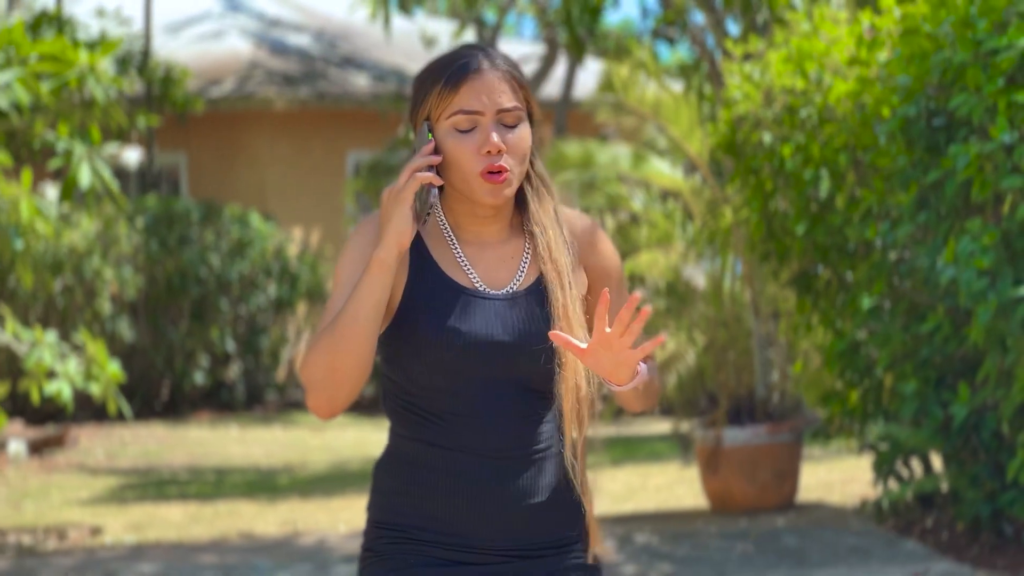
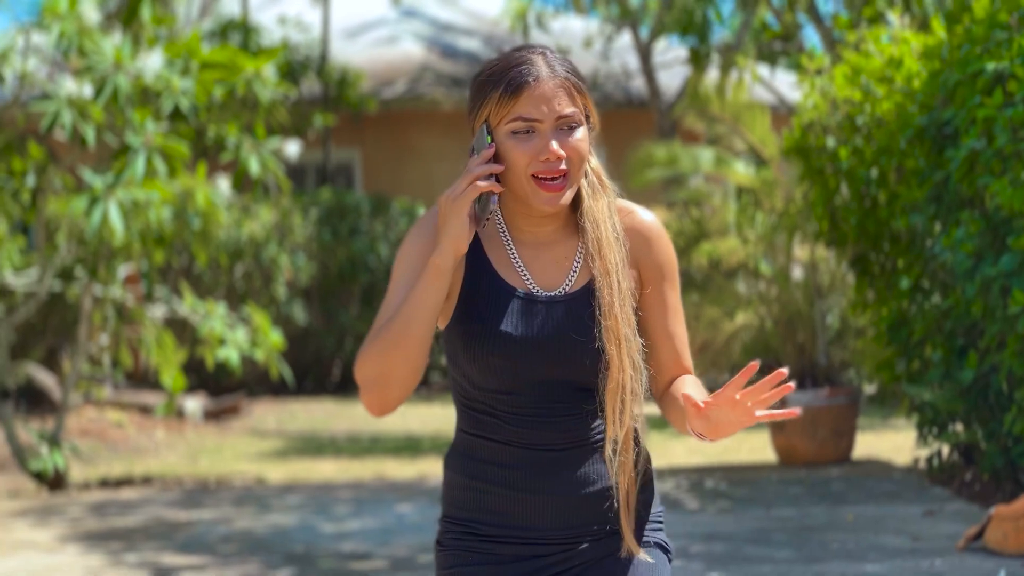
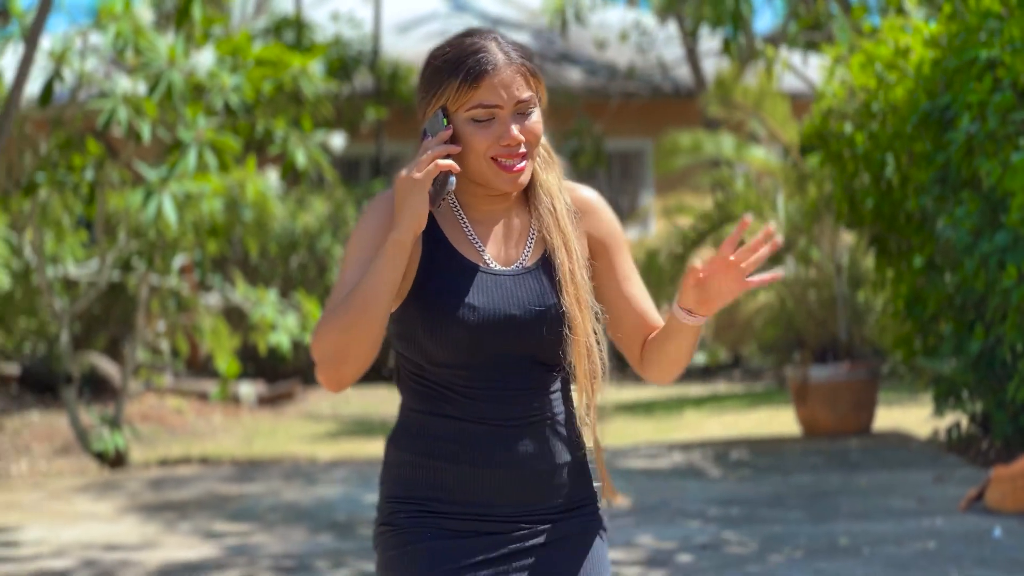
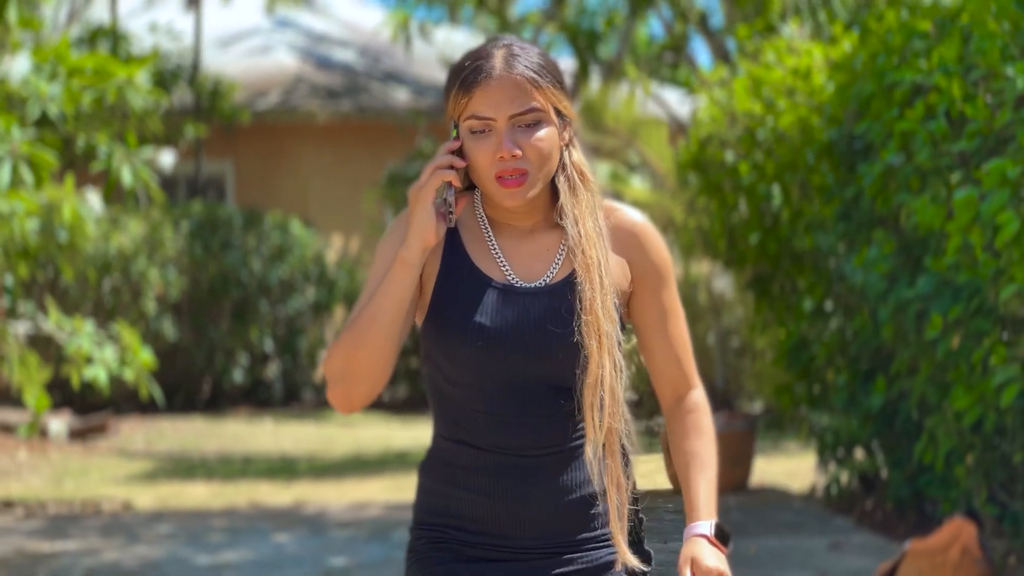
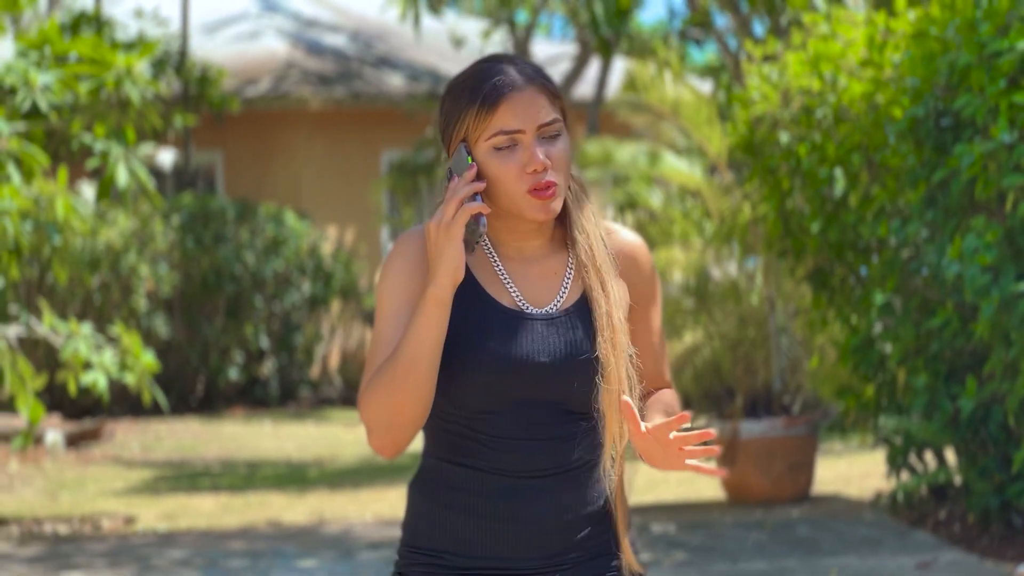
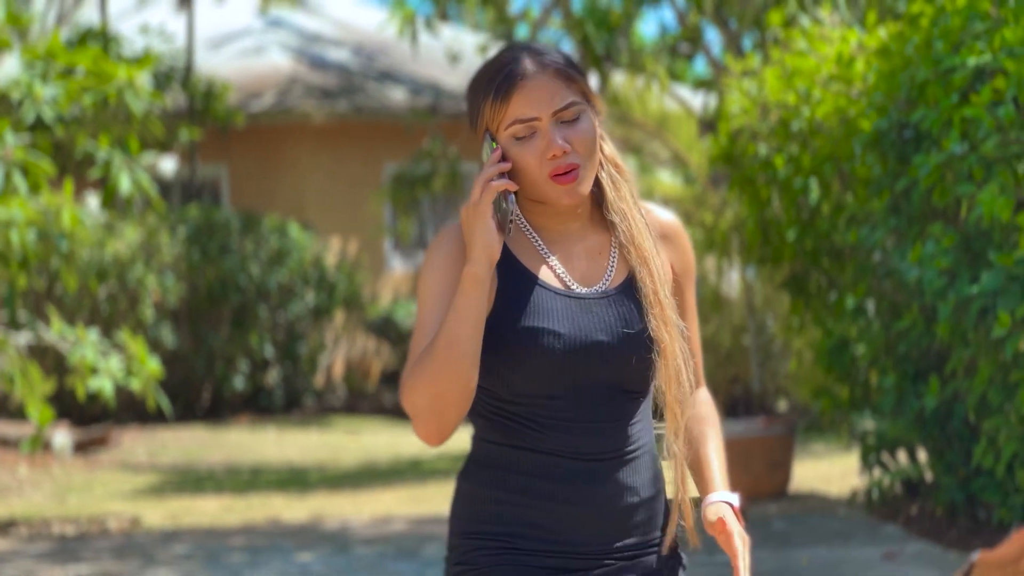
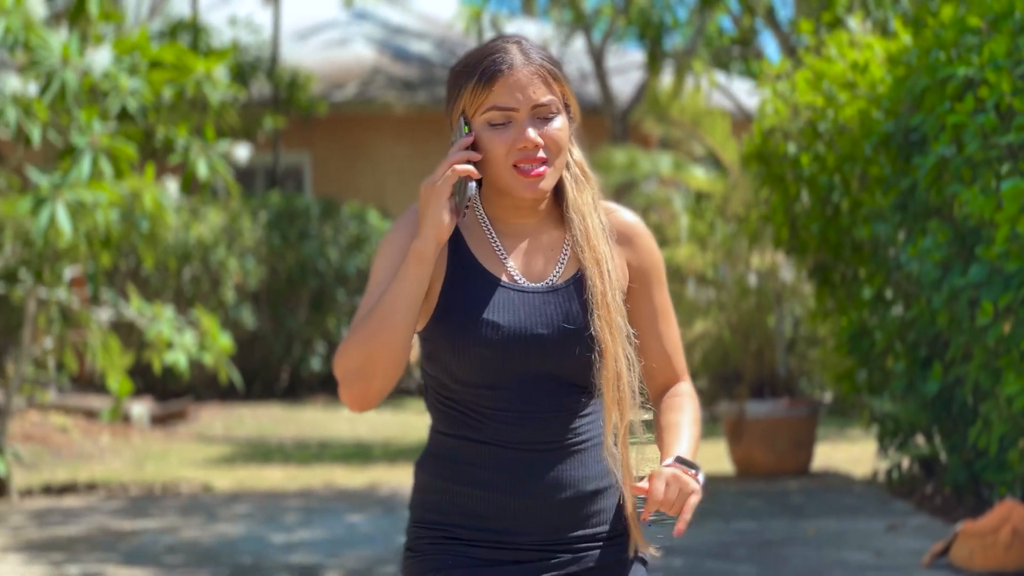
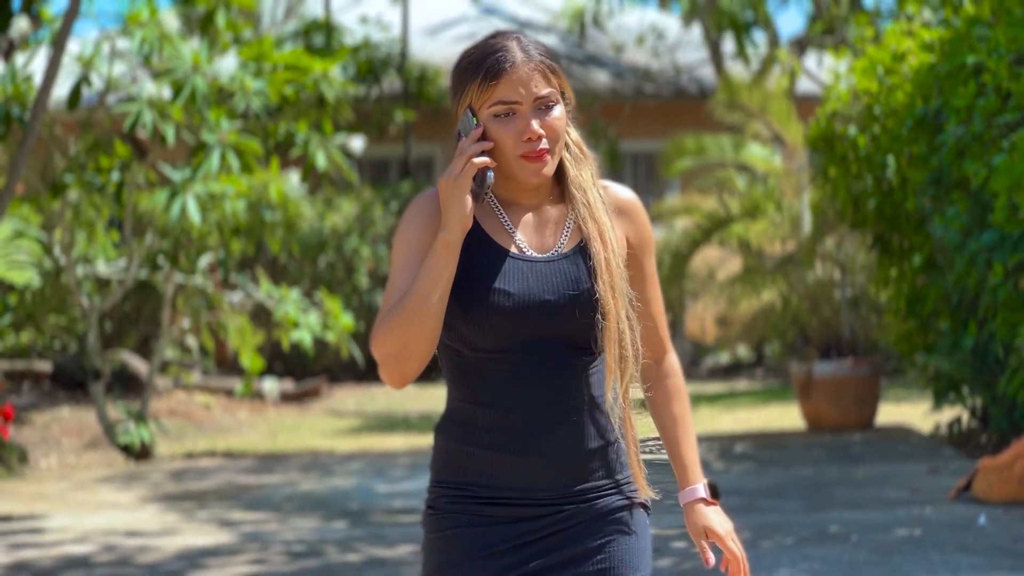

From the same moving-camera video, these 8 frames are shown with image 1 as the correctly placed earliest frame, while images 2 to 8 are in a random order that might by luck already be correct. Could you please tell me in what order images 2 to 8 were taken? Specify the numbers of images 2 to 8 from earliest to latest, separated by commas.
5, 6, 4, 7, 2, 3, 8
